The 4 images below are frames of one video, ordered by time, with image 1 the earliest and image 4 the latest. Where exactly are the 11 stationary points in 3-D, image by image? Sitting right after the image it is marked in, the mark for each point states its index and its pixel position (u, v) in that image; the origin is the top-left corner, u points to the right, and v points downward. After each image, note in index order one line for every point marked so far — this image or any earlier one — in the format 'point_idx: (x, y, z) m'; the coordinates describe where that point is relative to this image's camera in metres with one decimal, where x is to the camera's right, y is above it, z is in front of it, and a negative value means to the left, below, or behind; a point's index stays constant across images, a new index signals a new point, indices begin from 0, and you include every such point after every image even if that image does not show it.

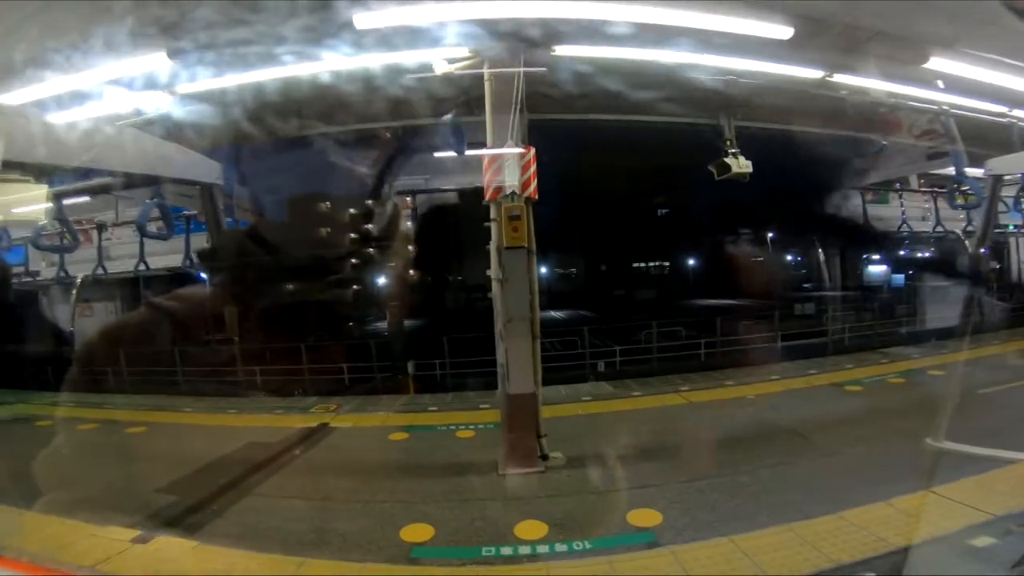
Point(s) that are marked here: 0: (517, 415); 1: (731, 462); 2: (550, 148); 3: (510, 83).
0: (+0.1, -1.4, +4.5) m
1: (+2.4, -1.8, +4.6) m
2: (+0.9, +3.5, +10.5) m
3: (0.0, +2.2, +4.7) m
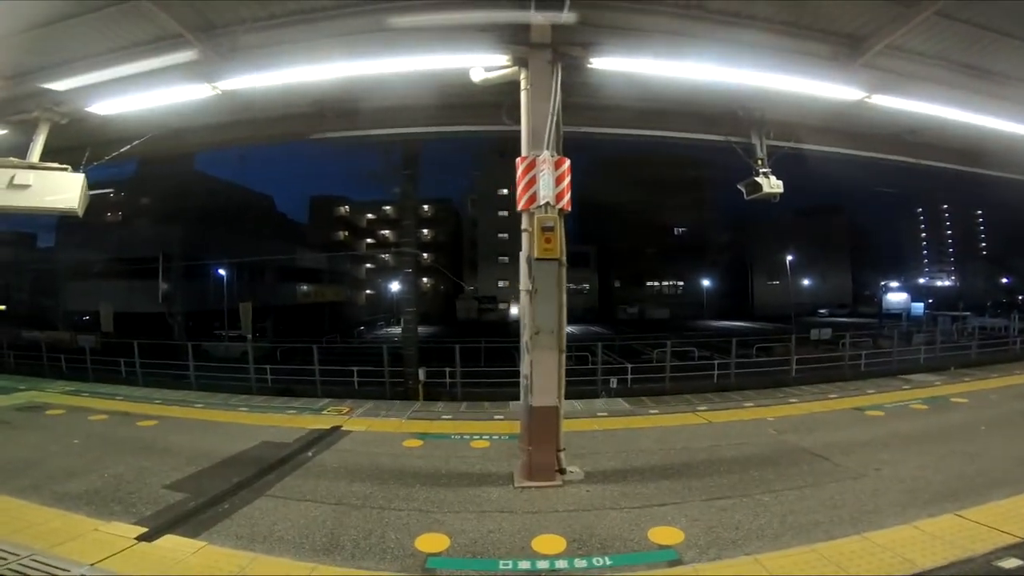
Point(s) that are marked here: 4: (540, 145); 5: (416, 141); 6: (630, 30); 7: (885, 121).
0: (+0.3, -1.5, +4.5) m
1: (+2.6, -2.0, +4.5) m
2: (+1.5, +3.1, +10.6) m
3: (+0.4, +2.1, +4.7) m
4: (+0.3, +1.6, +4.7) m
5: (-1.4, +2.9, +8.3) m
6: (+1.2, +2.7, +4.4) m
7: (+5.9, +2.6, +6.7) m
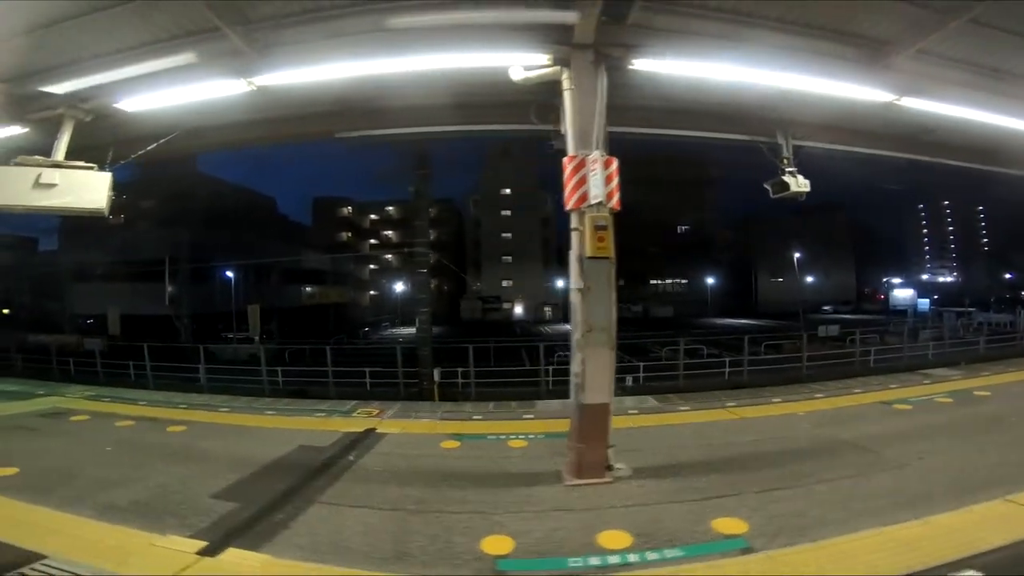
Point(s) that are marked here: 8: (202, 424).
0: (+0.8, -1.5, +4.5) m
1: (+3.1, -2.0, +4.6) m
2: (+1.8, +3.2, +10.6) m
3: (+0.9, +2.1, +4.7) m
4: (+0.8, +1.6, +4.7) m
5: (-1.0, +2.9, +8.3) m
6: (+1.7, +2.7, +4.5) m
7: (+6.4, +2.7, +6.8) m
8: (-4.6, -2.0, +6.3) m
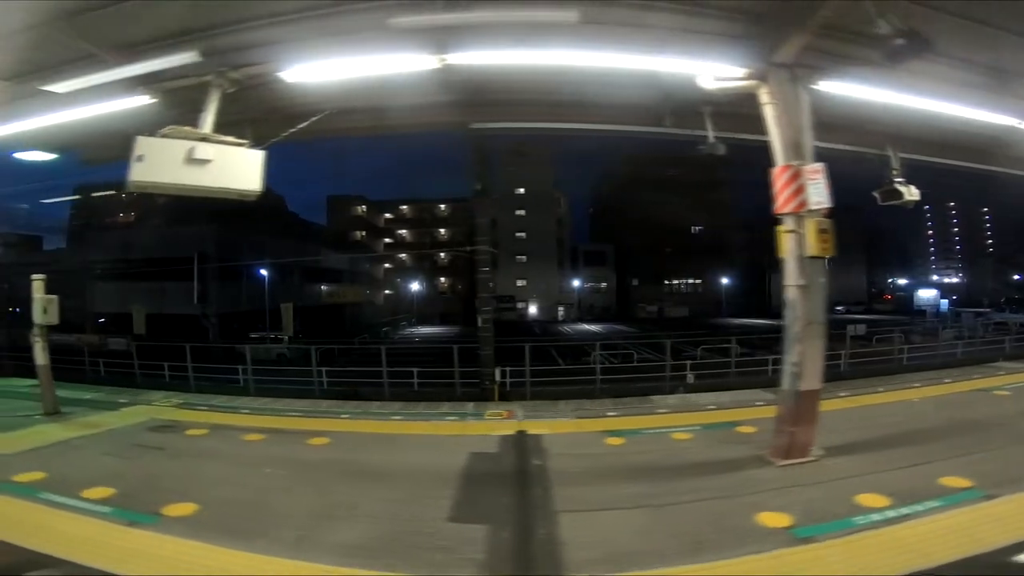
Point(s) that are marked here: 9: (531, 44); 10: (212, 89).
0: (+3.1, -1.5, +4.6) m
1: (+5.4, -2.0, +5.0) m
2: (+3.5, +3.2, +10.8) m
3: (+3.2, +2.1, +4.9) m
4: (+3.1, +1.6, +4.8) m
5: (+0.9, +2.9, +8.1) m
6: (+4.1, +2.7, +4.7) m
7: (+8.4, +2.6, +7.6) m
8: (-2.4, -1.9, +5.8) m
9: (+0.1, +2.6, +4.6) m
10: (-3.5, +2.3, +4.9) m
